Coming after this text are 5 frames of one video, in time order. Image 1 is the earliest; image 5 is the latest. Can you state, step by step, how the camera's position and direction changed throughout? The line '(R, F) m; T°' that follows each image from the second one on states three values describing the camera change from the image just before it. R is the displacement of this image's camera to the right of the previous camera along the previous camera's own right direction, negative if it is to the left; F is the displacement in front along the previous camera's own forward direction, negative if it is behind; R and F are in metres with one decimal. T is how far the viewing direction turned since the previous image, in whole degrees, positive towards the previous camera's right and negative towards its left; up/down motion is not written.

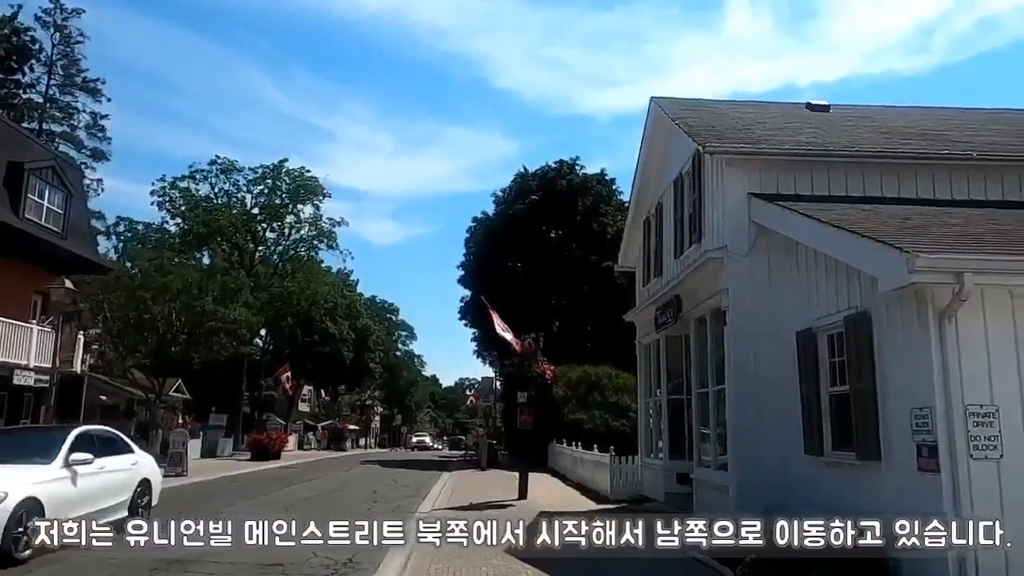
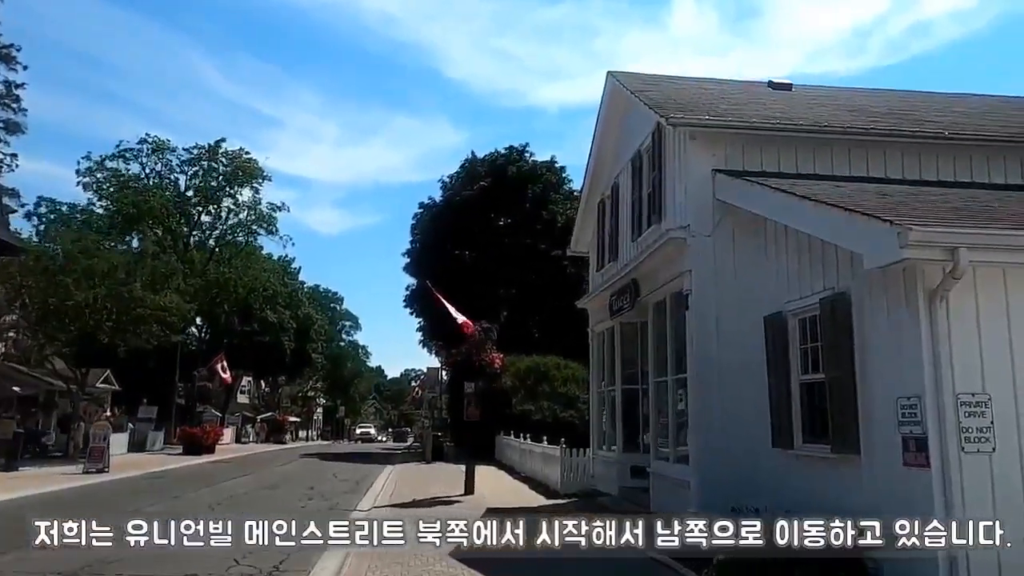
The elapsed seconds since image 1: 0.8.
(0.0, +0.9) m; +4°
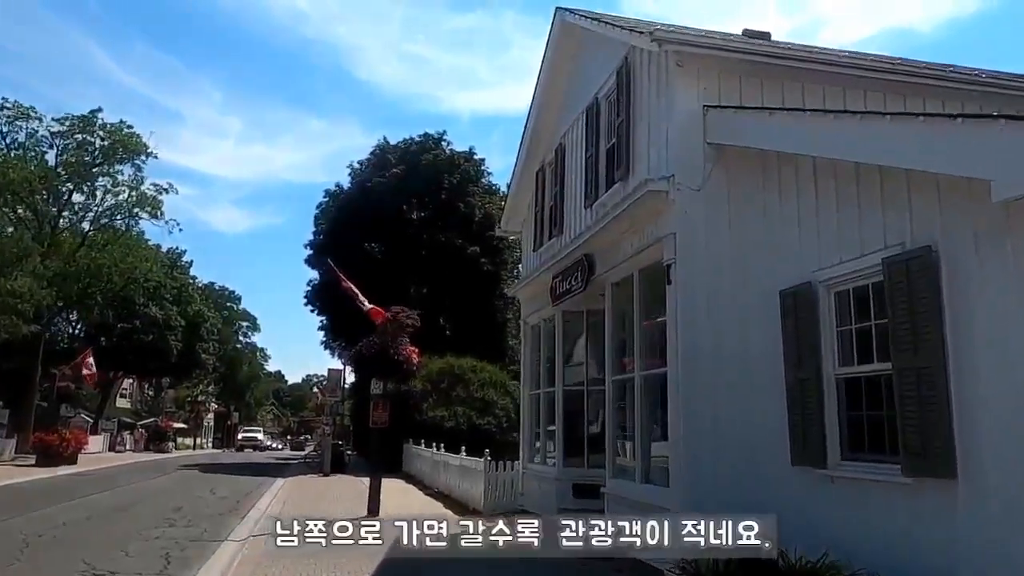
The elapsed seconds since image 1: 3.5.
(-0.2, +2.7) m; +7°
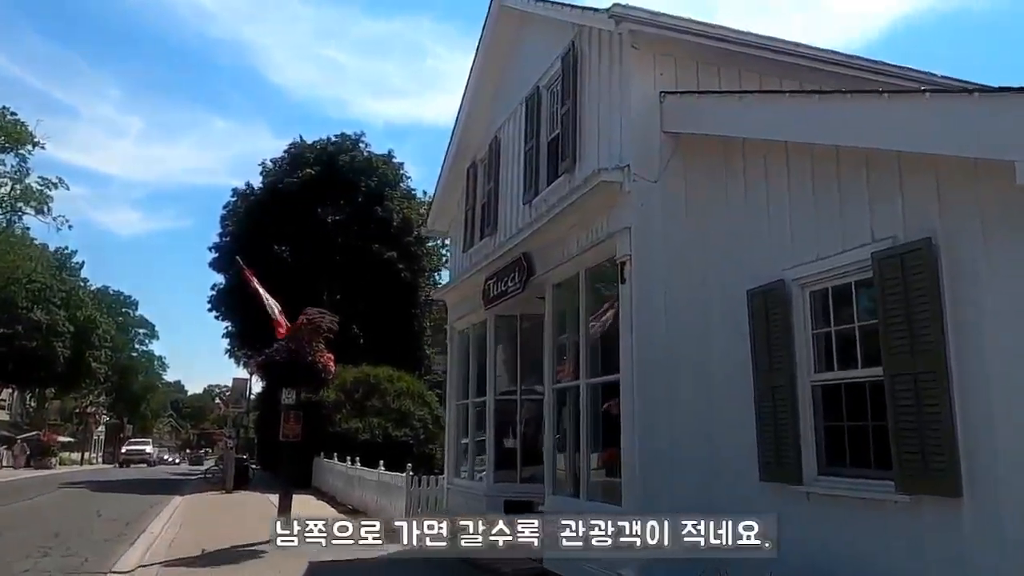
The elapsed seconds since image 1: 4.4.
(-0.3, +0.9) m; +7°
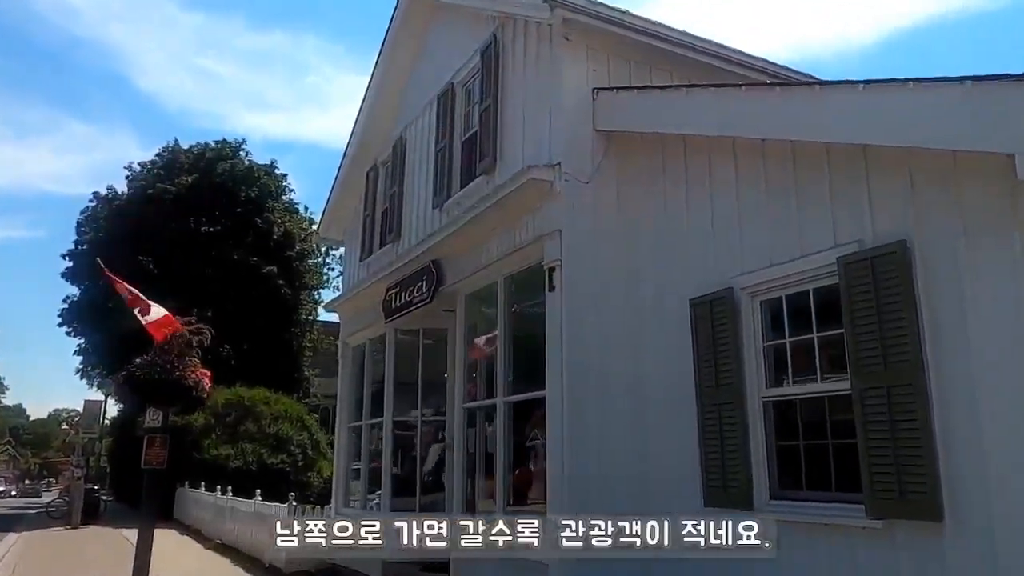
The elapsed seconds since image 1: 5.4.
(-0.3, +0.8) m; +9°
